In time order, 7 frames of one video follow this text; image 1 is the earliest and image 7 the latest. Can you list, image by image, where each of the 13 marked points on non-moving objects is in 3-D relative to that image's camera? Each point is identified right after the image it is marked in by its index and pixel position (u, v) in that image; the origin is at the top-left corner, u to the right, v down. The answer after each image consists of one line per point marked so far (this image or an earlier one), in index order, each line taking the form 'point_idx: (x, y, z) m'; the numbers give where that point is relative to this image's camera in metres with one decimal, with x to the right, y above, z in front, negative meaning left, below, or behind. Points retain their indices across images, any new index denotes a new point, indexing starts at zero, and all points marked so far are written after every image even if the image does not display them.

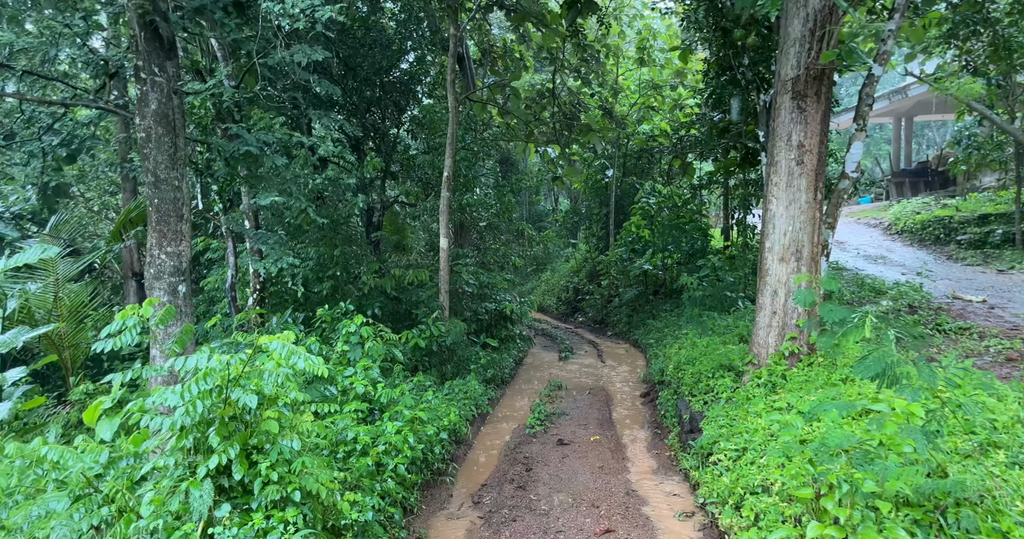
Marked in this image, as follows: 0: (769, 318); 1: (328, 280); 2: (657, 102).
0: (+2.3, -0.4, +5.9) m
1: (-2.4, -0.1, +8.9) m
2: (+3.8, +4.3, +17.3) m
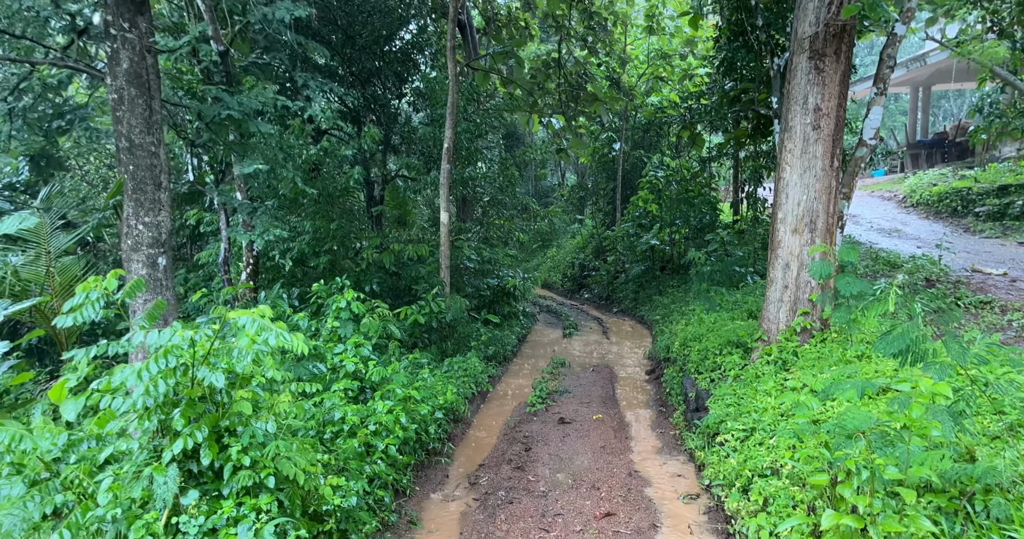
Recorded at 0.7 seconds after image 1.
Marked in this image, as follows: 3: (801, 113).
0: (+2.3, -0.2, +5.6) m
1: (-2.4, +0.2, +8.7) m
2: (+3.9, +5.0, +16.8) m
3: (+2.4, +1.3, +5.4) m
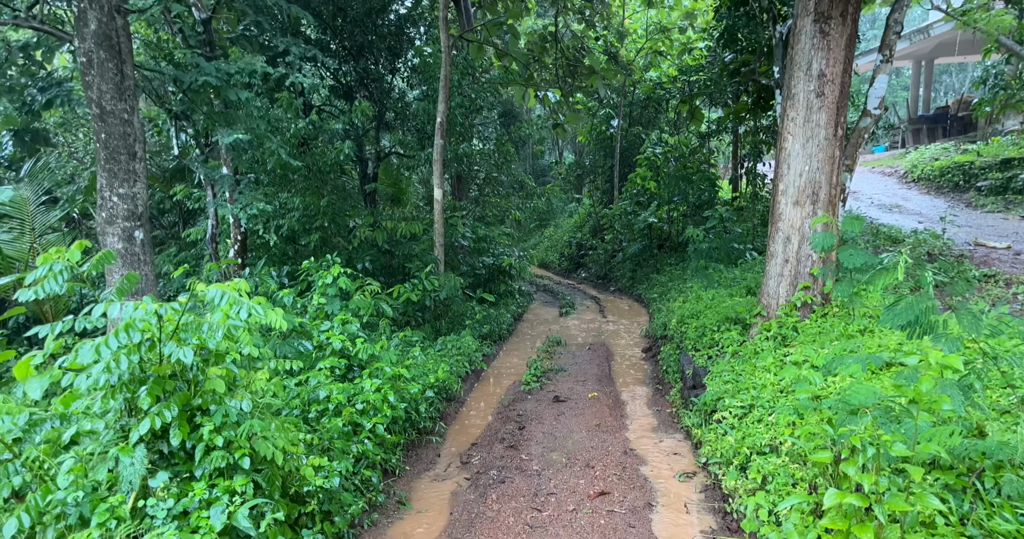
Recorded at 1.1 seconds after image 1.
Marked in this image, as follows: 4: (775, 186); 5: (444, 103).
0: (+2.2, 0.0, +5.4) m
1: (-2.5, +0.5, +8.5) m
2: (+3.8, +5.5, +16.5) m
3: (+2.3, +1.5, +5.2) m
4: (+2.2, +0.7, +5.5) m
5: (-1.1, +2.6, +10.4) m
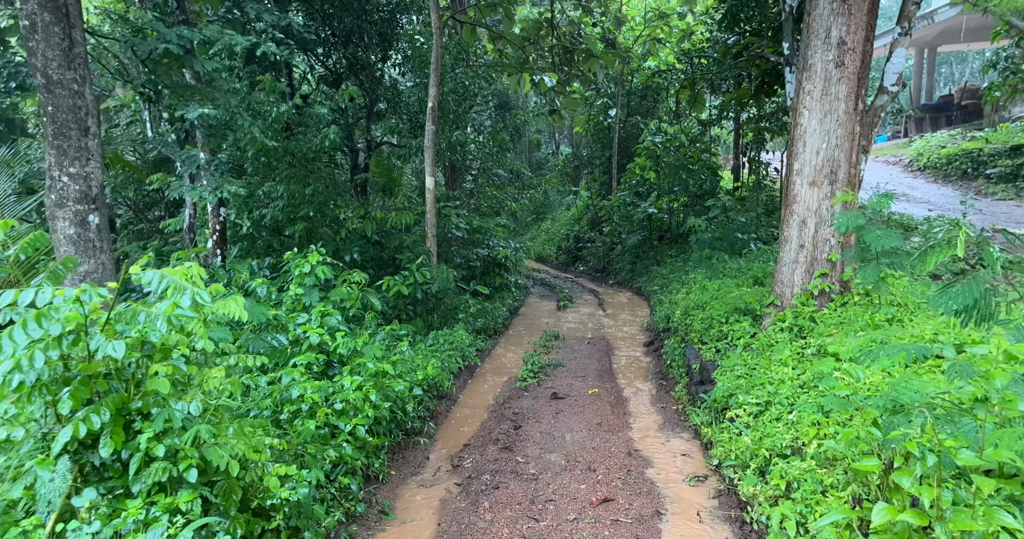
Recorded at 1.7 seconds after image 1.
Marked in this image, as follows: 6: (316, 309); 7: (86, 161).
0: (+2.2, +0.1, +5.1) m
1: (-2.6, +0.6, +8.1) m
2: (+3.6, +5.7, +16.1) m
3: (+2.2, +1.6, +4.8) m
4: (+2.1, +0.8, +5.1) m
5: (-1.1, +2.7, +9.9) m
6: (-1.3, -0.3, +4.5) m
7: (-2.7, +0.7, +4.3) m
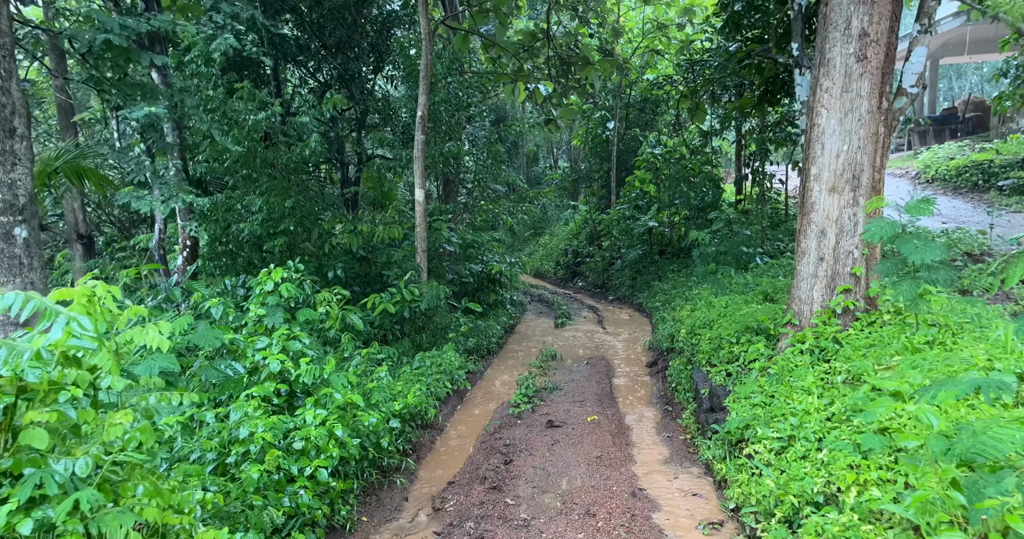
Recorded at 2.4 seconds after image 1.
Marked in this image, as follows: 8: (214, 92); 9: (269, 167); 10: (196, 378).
0: (+2.1, 0.0, +4.6) m
1: (-2.6, +0.4, +7.6) m
2: (+3.5, +5.3, +15.8) m
3: (+2.2, +1.5, +4.4) m
4: (+2.0, +0.7, +4.6) m
5: (-1.2, +2.5, +9.5) m
6: (-1.4, -0.4, +4.0) m
7: (-2.8, +0.6, +3.8) m
8: (-3.4, +2.0, +7.5) m
9: (-2.8, +1.2, +7.7) m
10: (-1.9, -0.7, +4.0) m
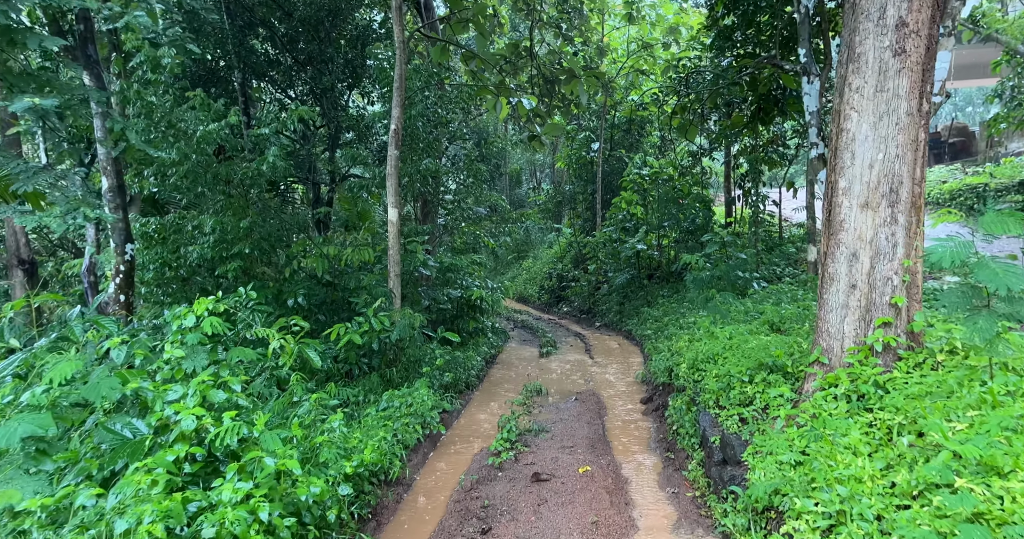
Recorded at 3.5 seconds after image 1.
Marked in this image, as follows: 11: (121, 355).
0: (+1.9, -0.1, +3.9) m
1: (-2.8, +0.1, +6.8) m
2: (+3.1, +4.8, +15.3) m
3: (+2.0, +1.3, +3.7) m
4: (+1.9, +0.5, +4.0) m
5: (-1.5, +2.1, +8.8) m
6: (-1.5, -0.5, +3.2) m
7: (-2.9, +0.4, +3.0) m
8: (-3.6, +1.7, +6.8) m
9: (-3.0, +0.9, +7.0) m
10: (-2.0, -0.8, +3.2) m
11: (-1.9, -0.4, +3.4) m
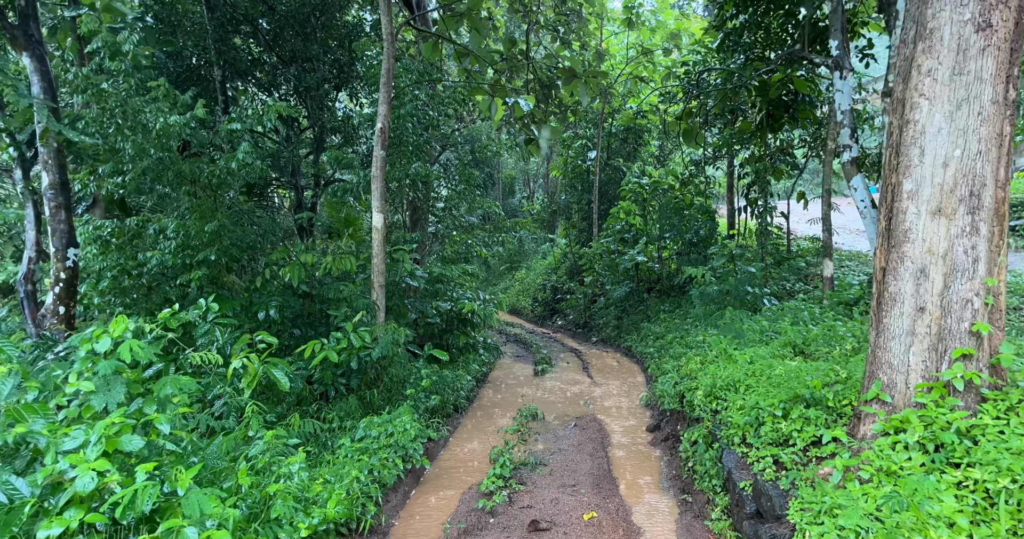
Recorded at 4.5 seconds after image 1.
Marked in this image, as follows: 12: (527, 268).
0: (+1.9, -0.2, +3.2) m
1: (-2.9, 0.0, +6.1) m
2: (+3.0, +4.5, +14.7) m
3: (+2.0, +1.2, +3.1) m
4: (+1.9, +0.4, +3.3) m
5: (-1.5, +2.0, +8.2) m
6: (-1.5, -0.6, +2.5) m
7: (-2.9, +0.4, +2.3) m
8: (-3.6, +1.7, +6.1) m
9: (-3.0, +0.8, +6.3) m
10: (-2.0, -0.8, +2.5) m
11: (-1.9, -0.5, +2.7) m
12: (+0.5, +0.1, +19.9) m
